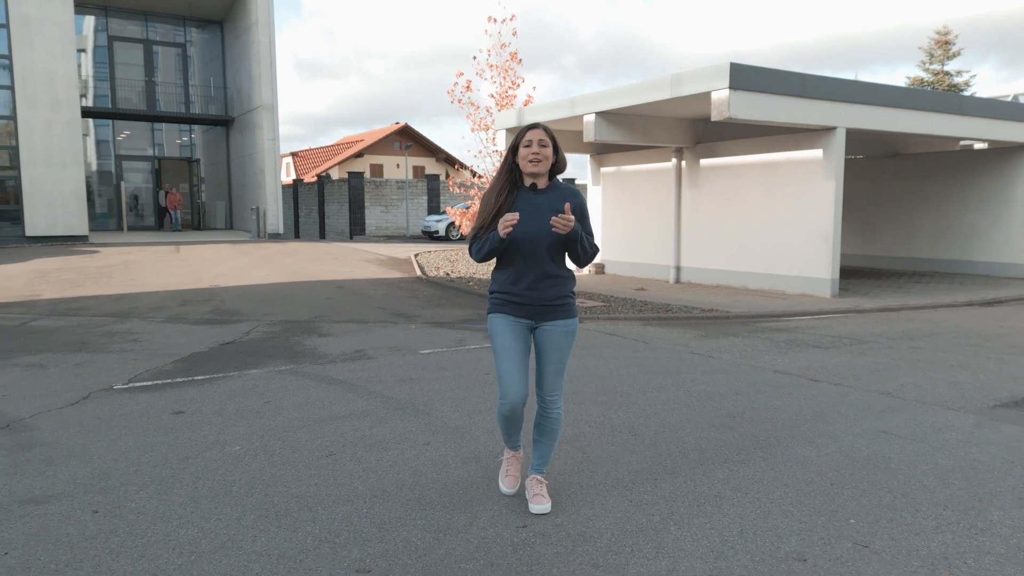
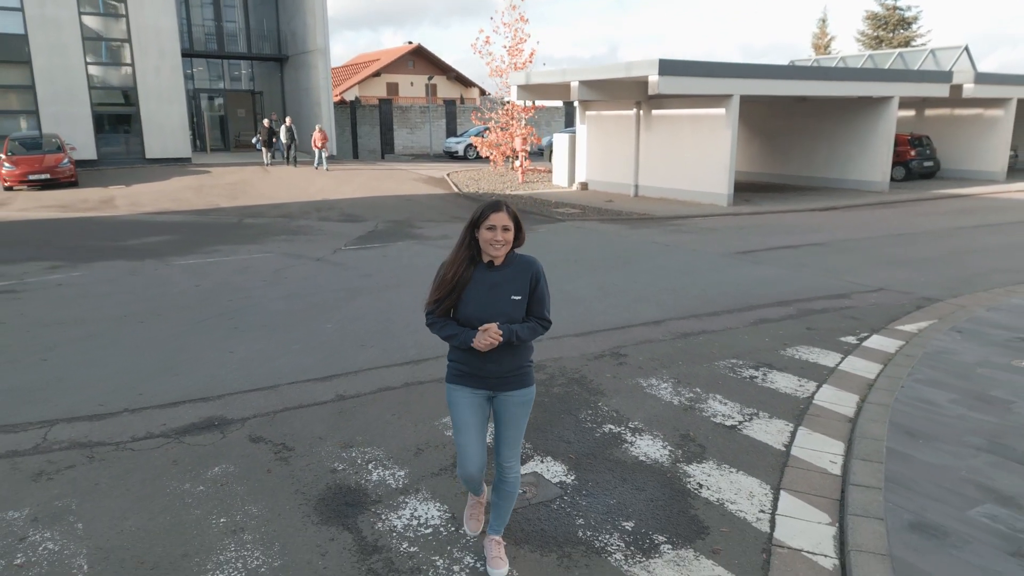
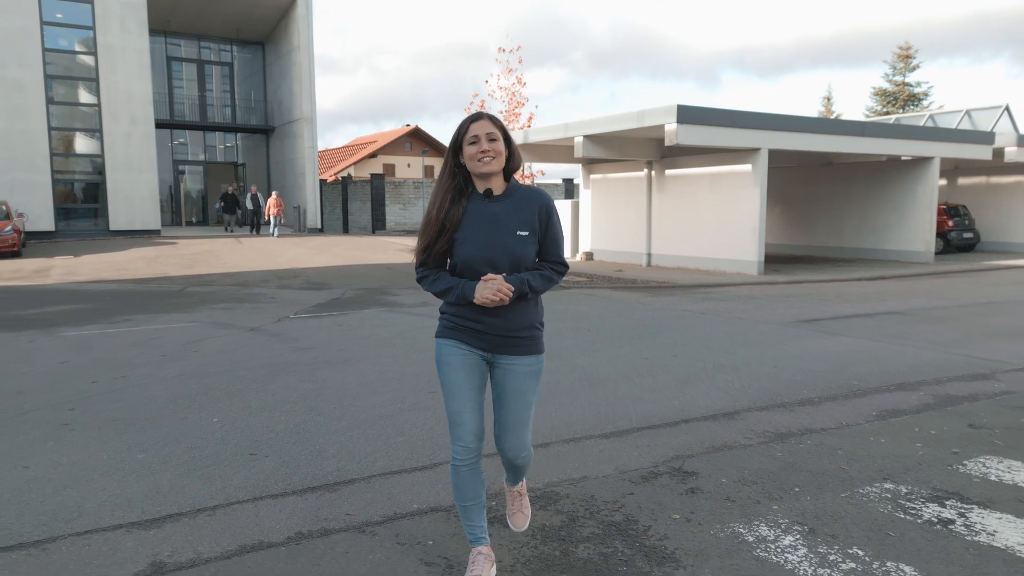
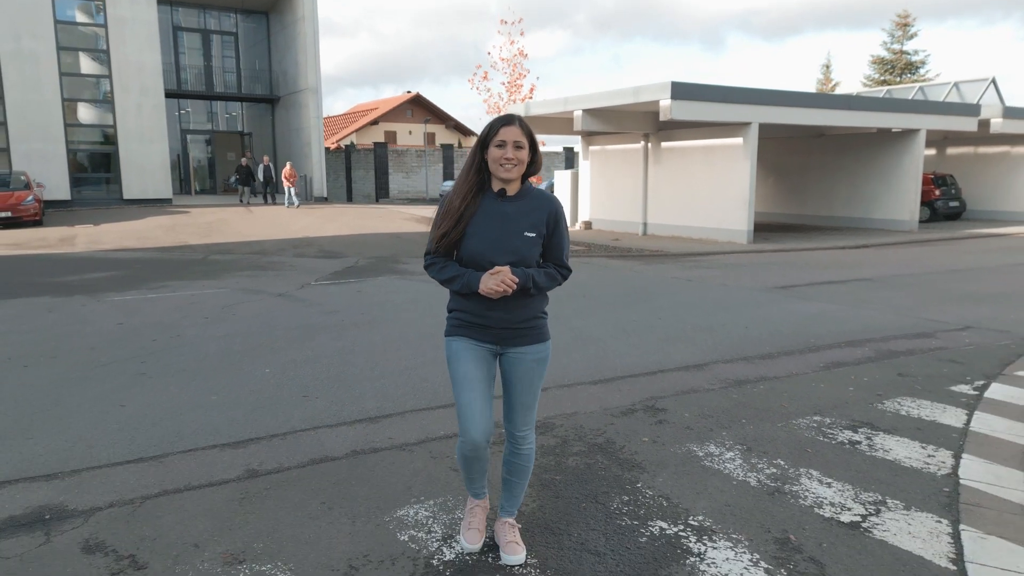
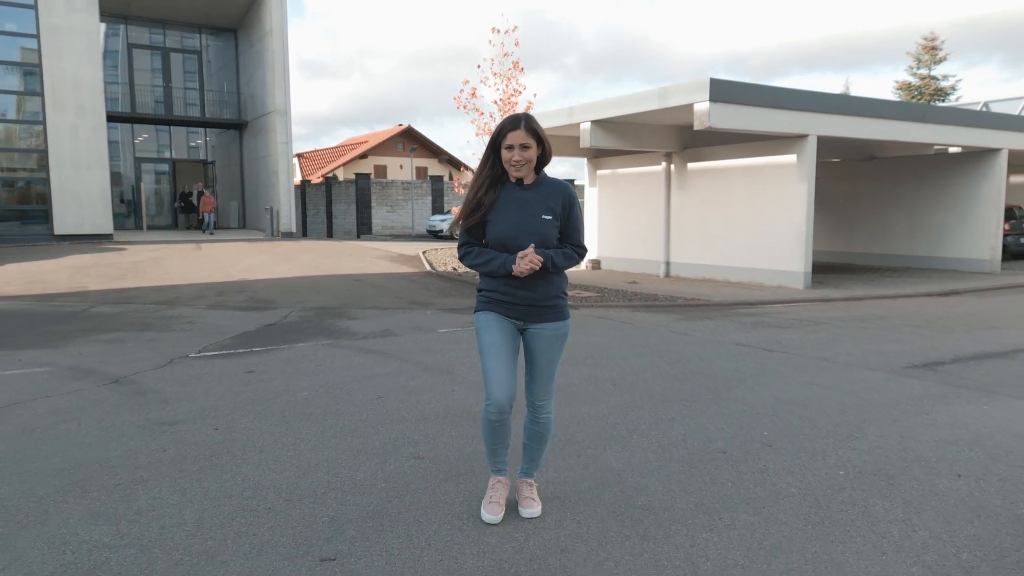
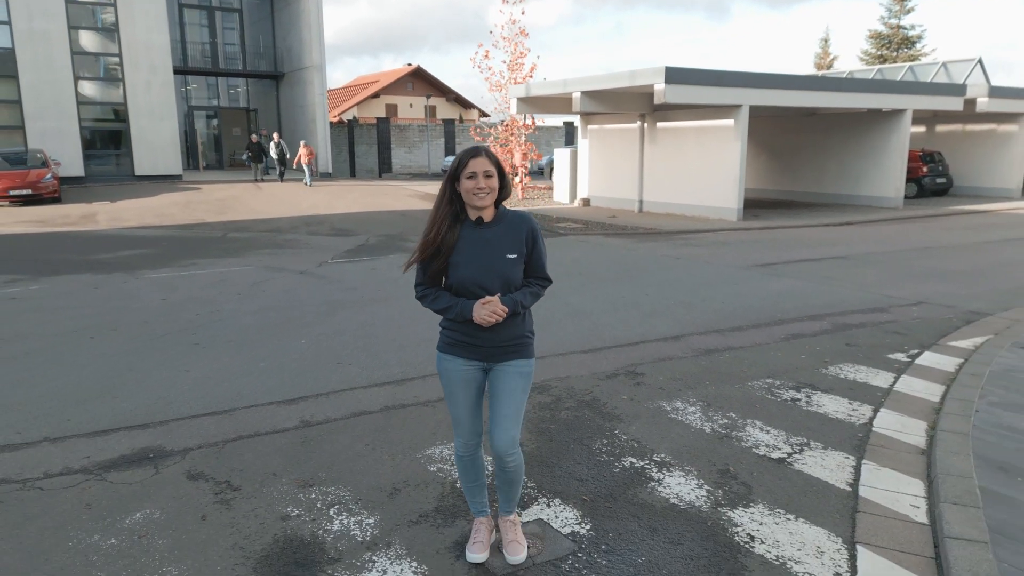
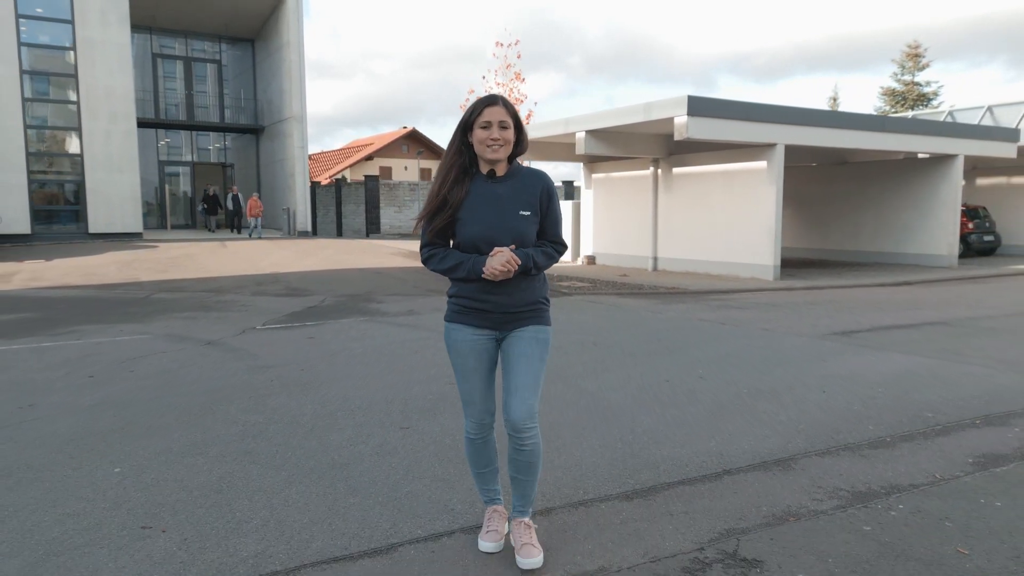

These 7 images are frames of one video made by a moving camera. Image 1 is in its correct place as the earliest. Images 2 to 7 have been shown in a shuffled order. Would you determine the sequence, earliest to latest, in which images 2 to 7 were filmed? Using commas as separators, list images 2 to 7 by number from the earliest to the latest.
5, 7, 3, 4, 6, 2
